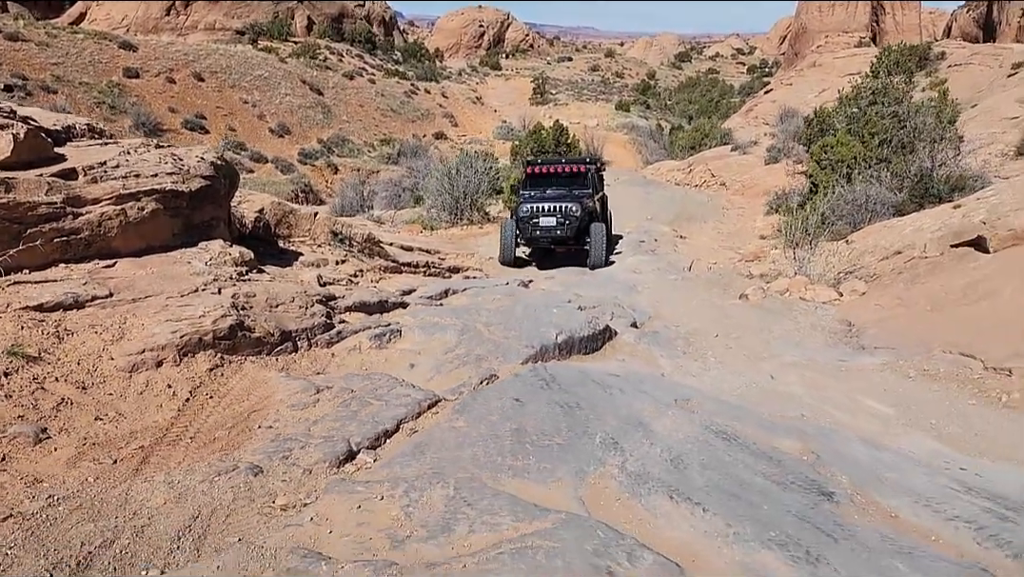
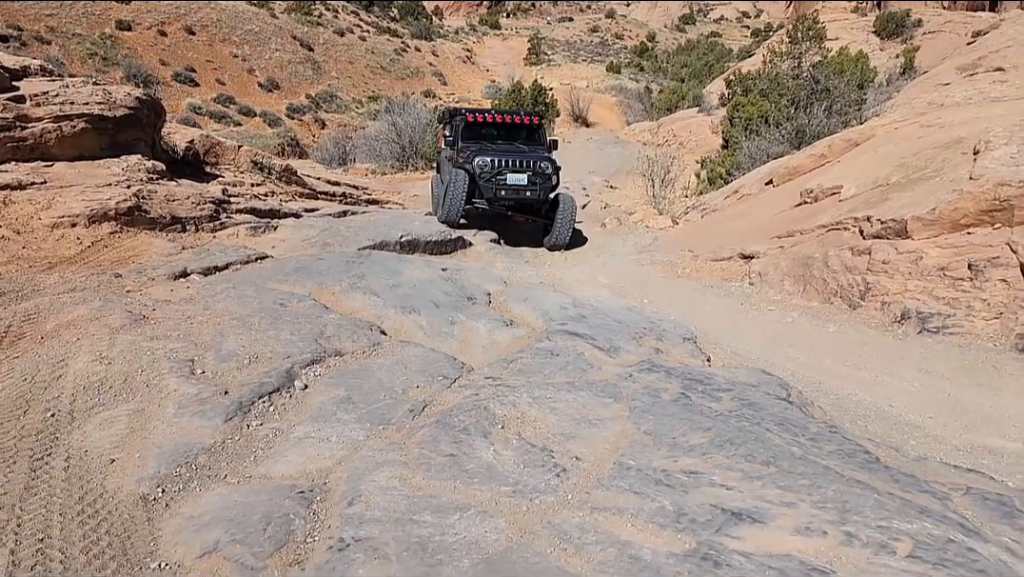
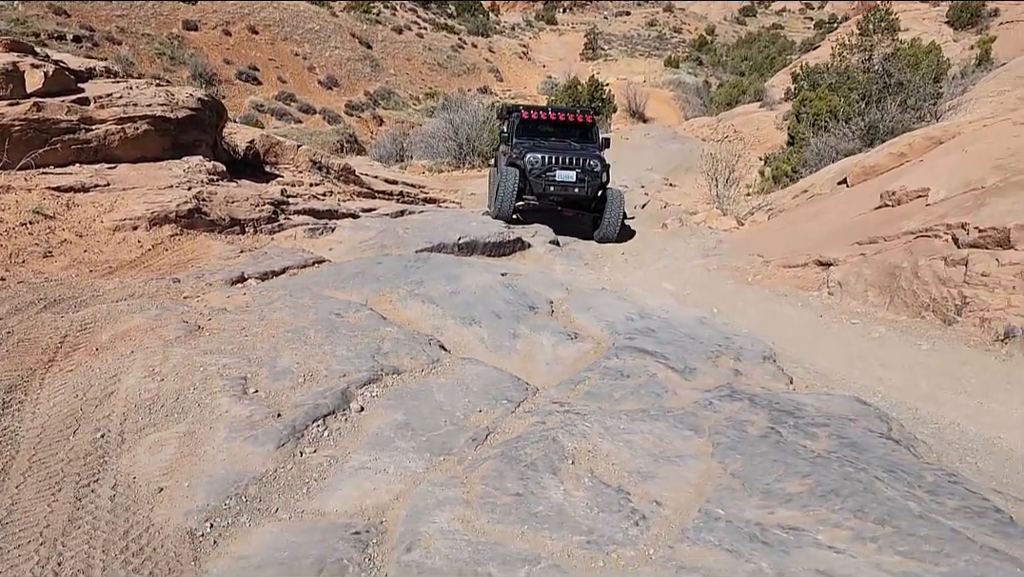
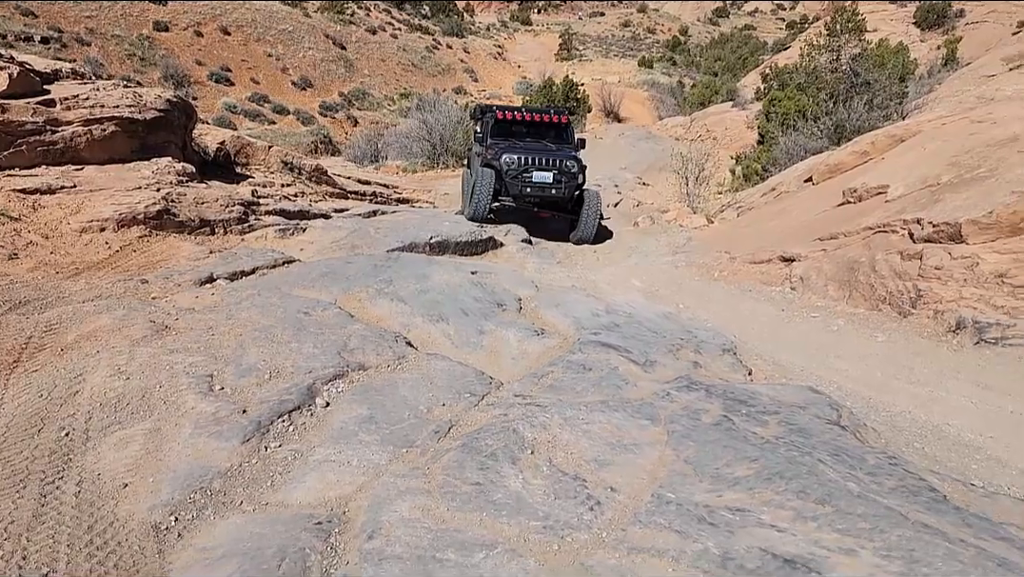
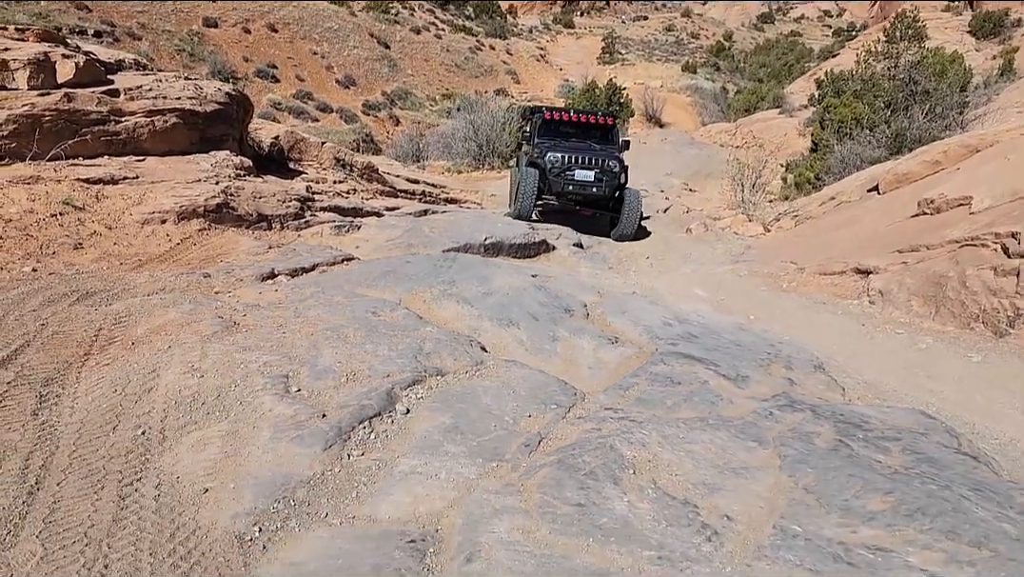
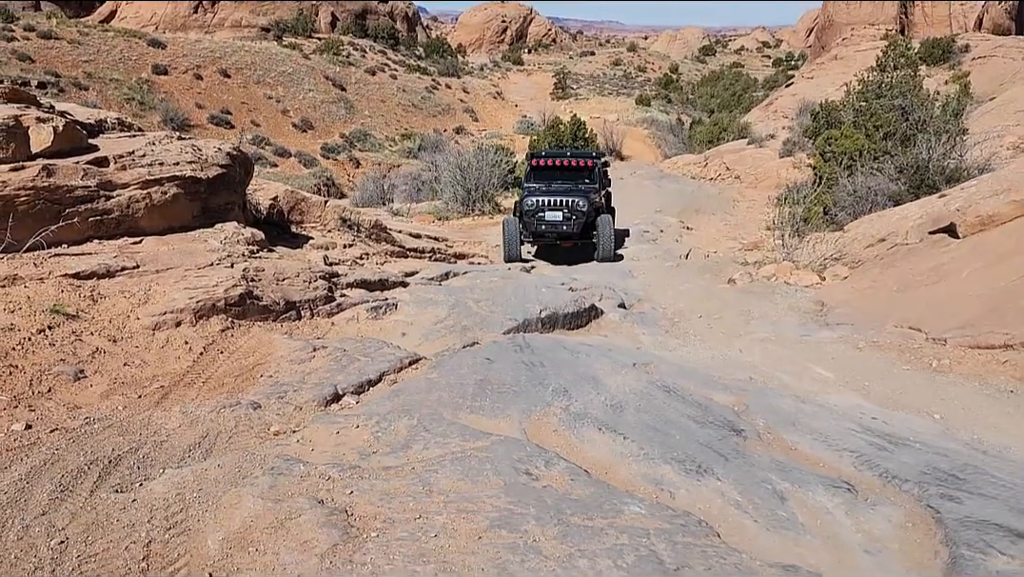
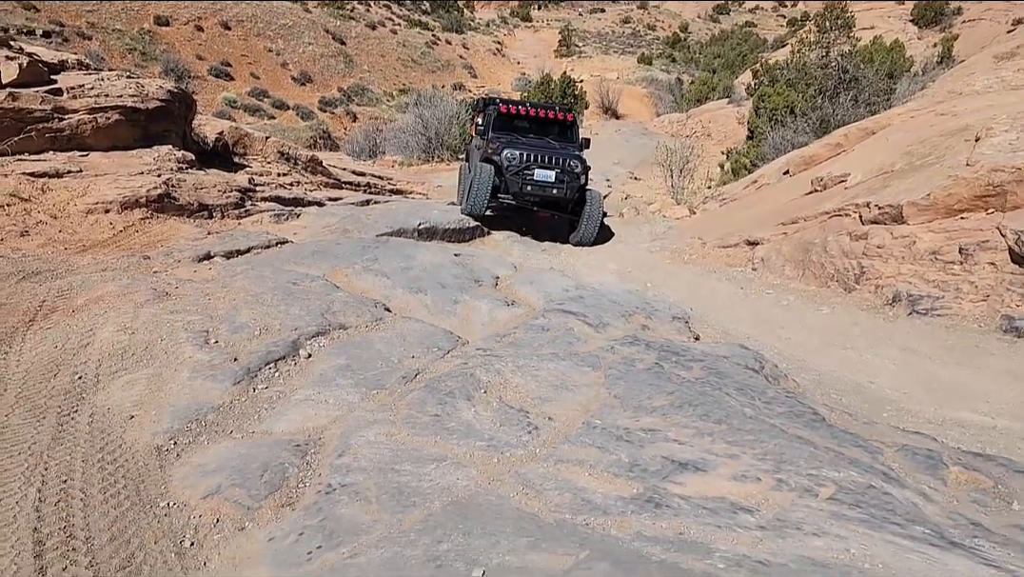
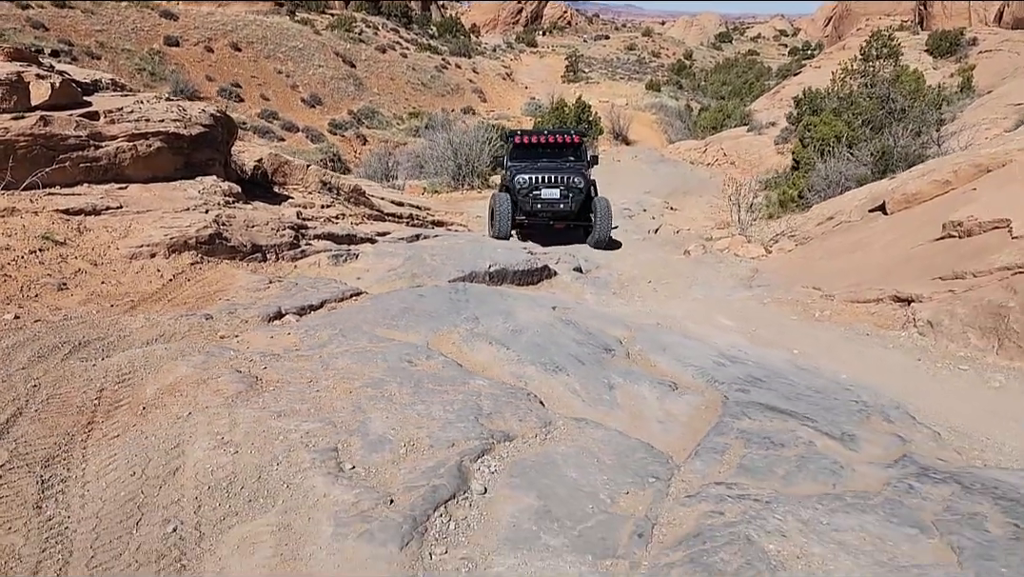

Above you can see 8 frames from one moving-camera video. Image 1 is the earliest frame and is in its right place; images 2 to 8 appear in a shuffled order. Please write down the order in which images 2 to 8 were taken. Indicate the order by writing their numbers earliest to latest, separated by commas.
6, 8, 5, 3, 4, 2, 7
